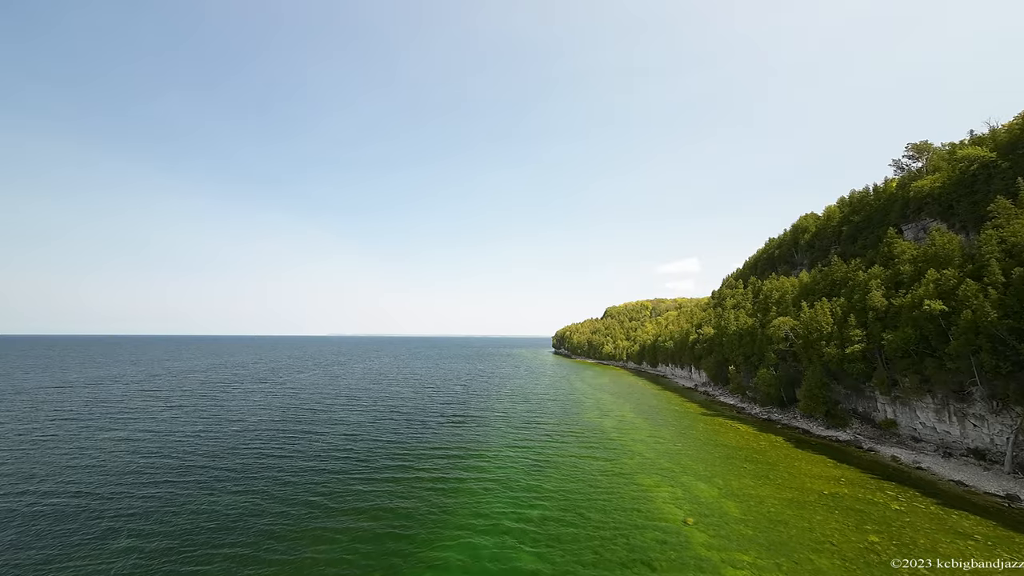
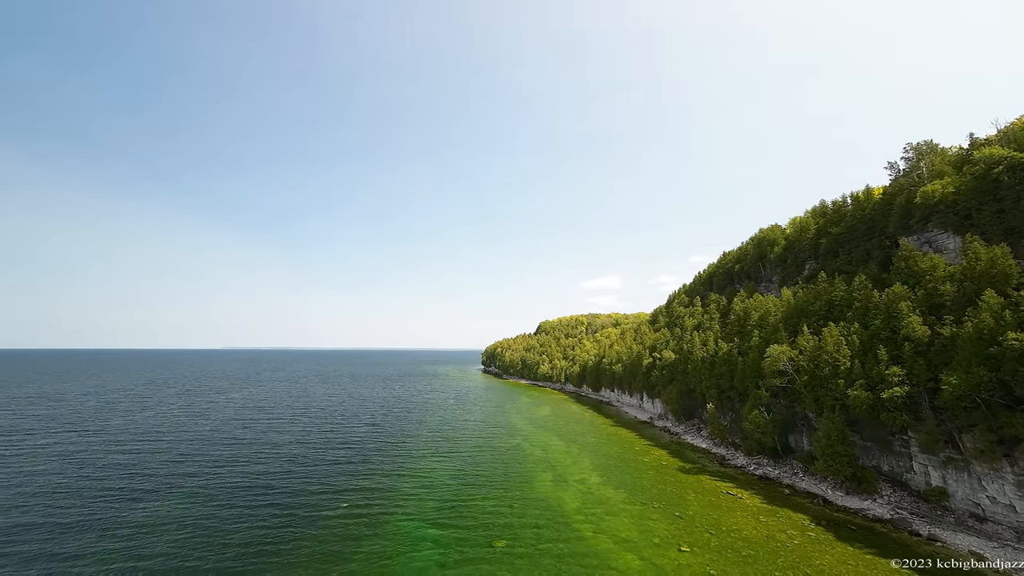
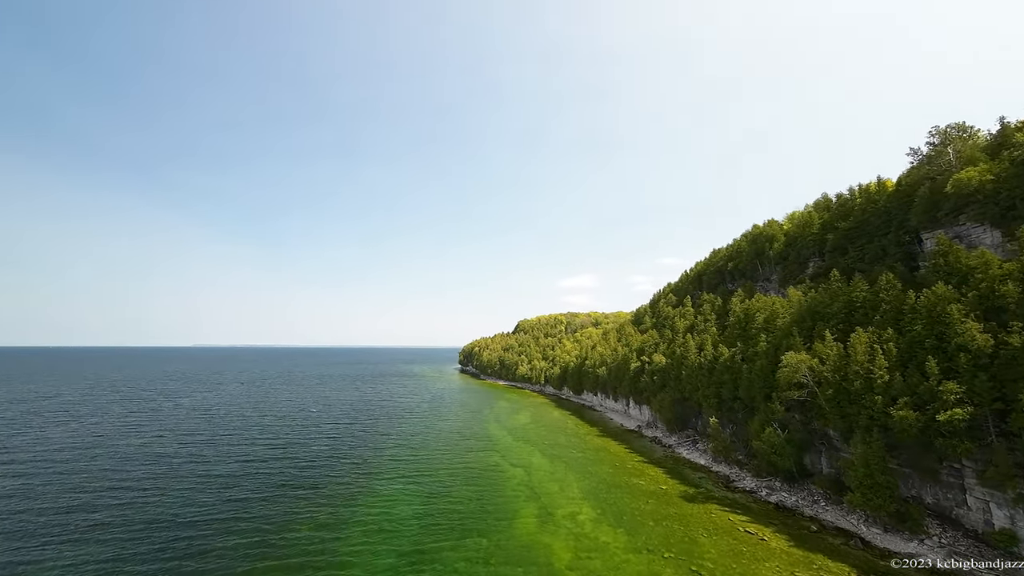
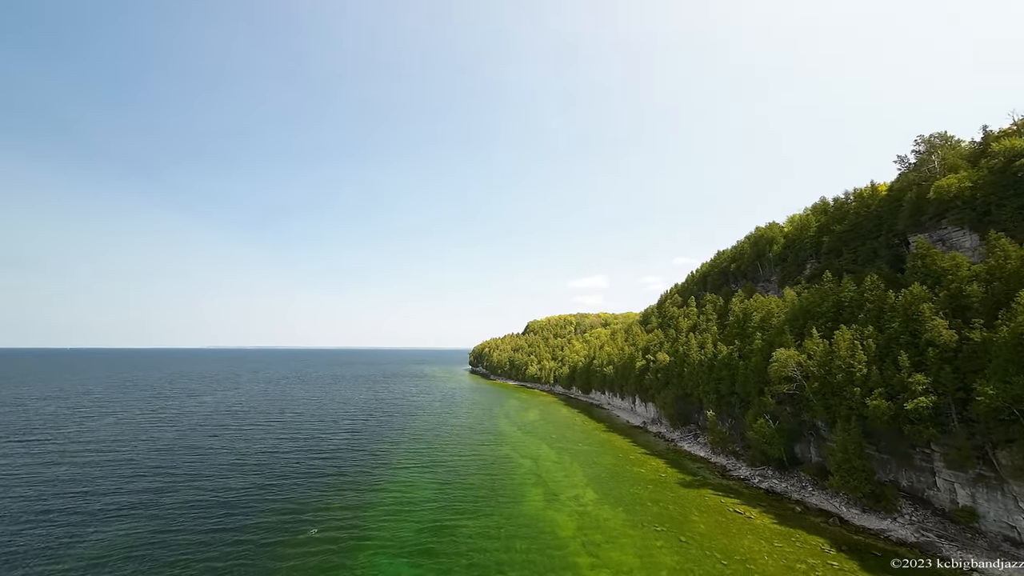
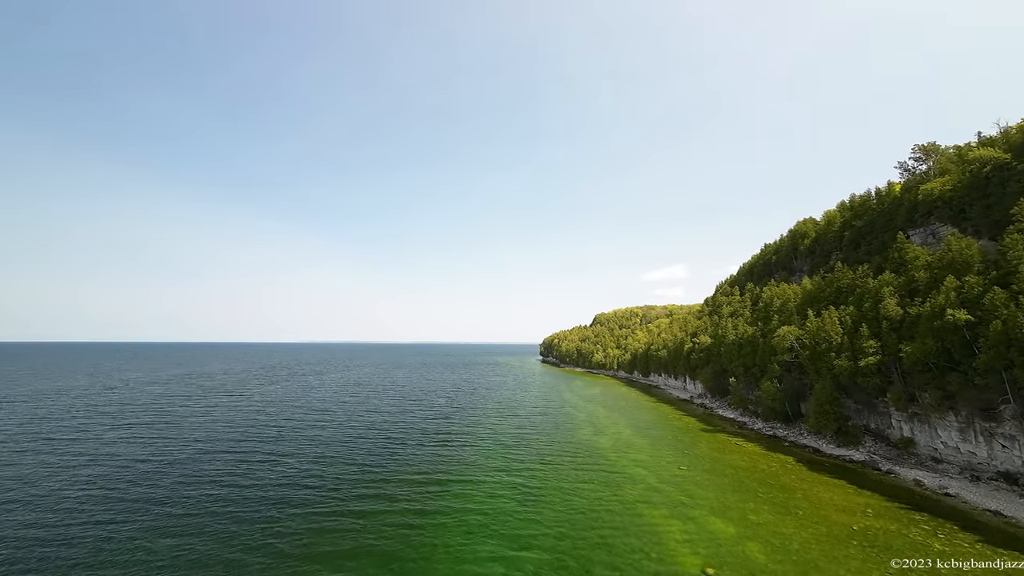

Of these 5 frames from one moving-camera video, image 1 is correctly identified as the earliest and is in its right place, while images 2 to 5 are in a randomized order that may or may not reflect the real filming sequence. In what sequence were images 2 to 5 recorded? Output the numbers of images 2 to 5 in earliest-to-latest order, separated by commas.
5, 2, 4, 3
